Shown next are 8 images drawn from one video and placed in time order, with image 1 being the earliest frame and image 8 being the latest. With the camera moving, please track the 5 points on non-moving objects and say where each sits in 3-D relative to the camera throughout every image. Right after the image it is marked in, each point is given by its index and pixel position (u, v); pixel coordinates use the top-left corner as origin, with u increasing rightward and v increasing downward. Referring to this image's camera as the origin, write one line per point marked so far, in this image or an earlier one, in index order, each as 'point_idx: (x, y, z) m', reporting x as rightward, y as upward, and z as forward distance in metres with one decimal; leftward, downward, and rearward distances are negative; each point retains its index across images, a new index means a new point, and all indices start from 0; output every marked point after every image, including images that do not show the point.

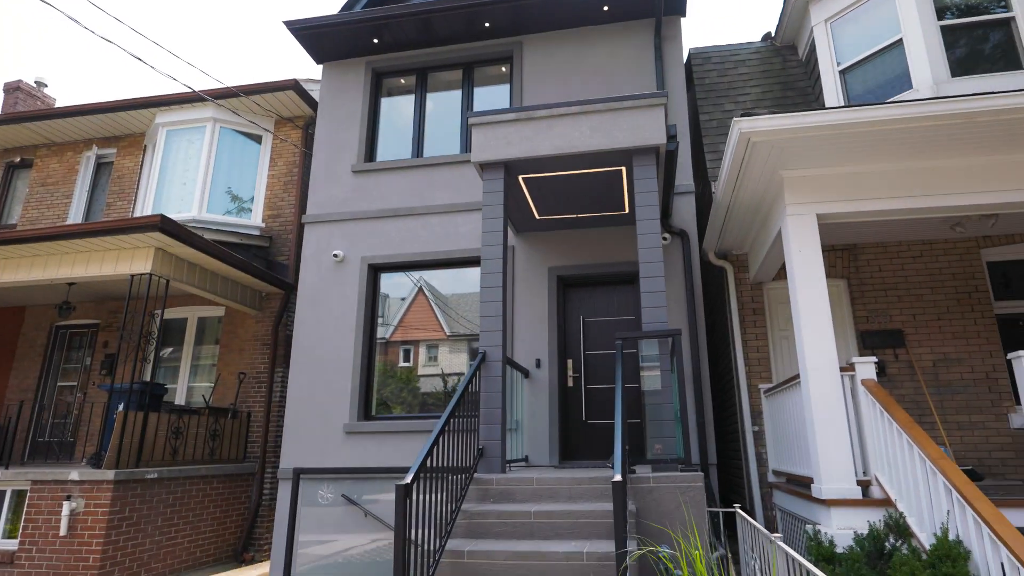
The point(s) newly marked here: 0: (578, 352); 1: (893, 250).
0: (+0.7, -0.7, +6.6) m
1: (+3.9, +0.4, +6.2) m
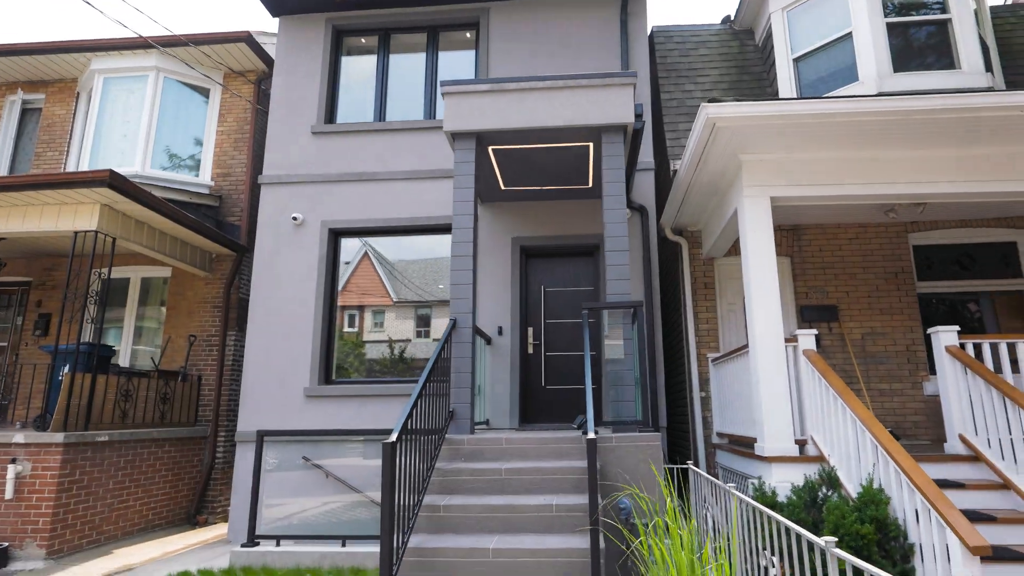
0: (+0.3, -0.4, +6.8) m
1: (+3.5, +0.6, +6.7) m
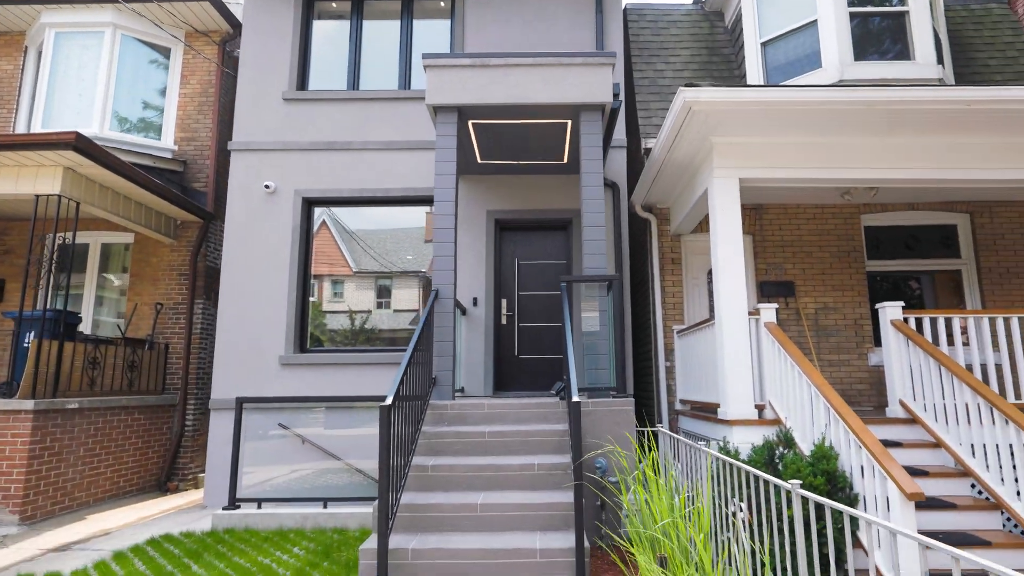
0: (0.0, -0.1, +7.0) m
1: (+3.3, +0.9, +7.0) m
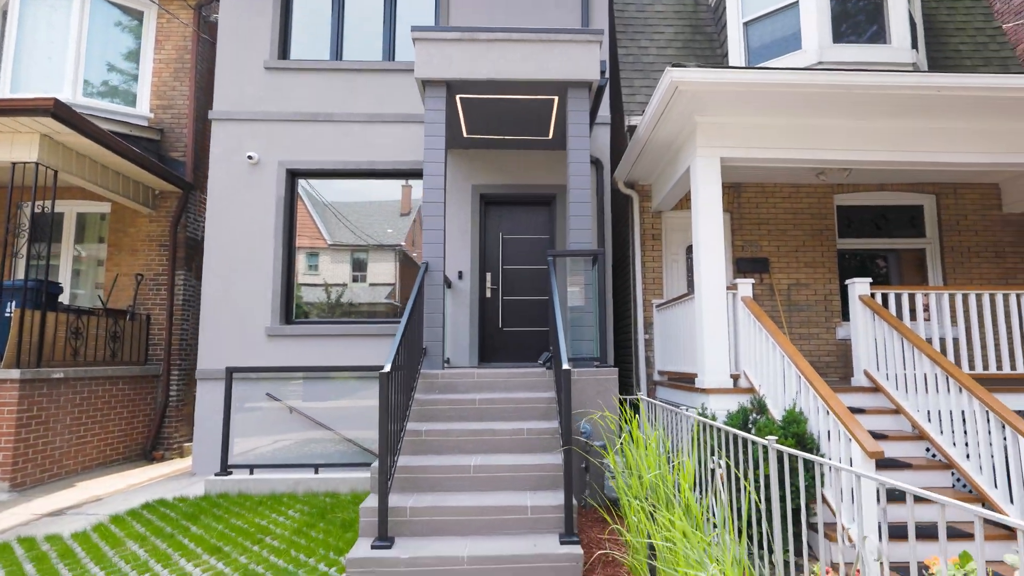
0: (-0.2, +0.3, +7.2) m
1: (+3.1, +1.2, +7.3) m
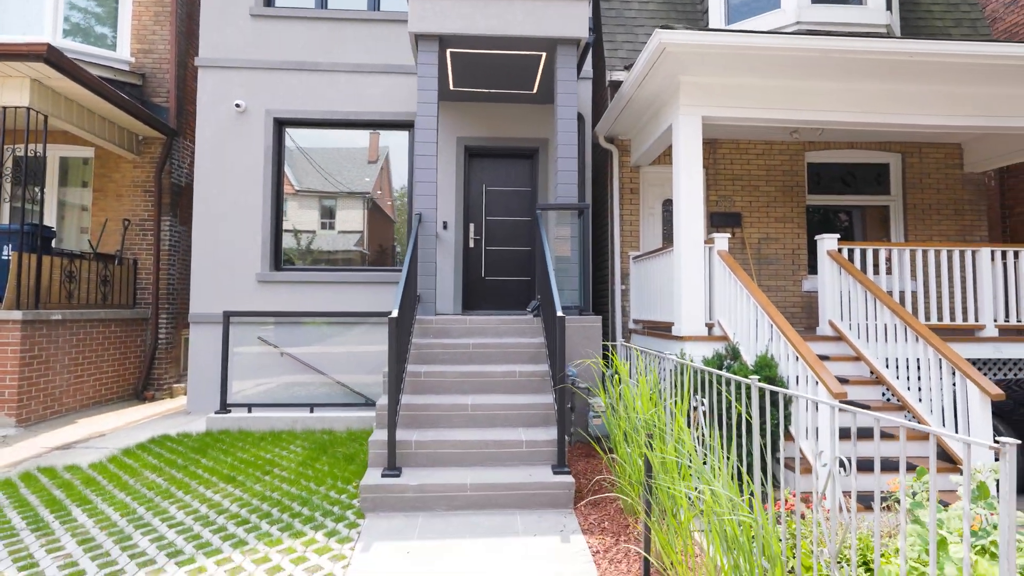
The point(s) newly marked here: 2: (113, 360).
0: (-0.4, +0.9, +7.4) m
1: (+2.9, +1.8, +7.5) m
2: (-5.0, -0.9, +7.5) m
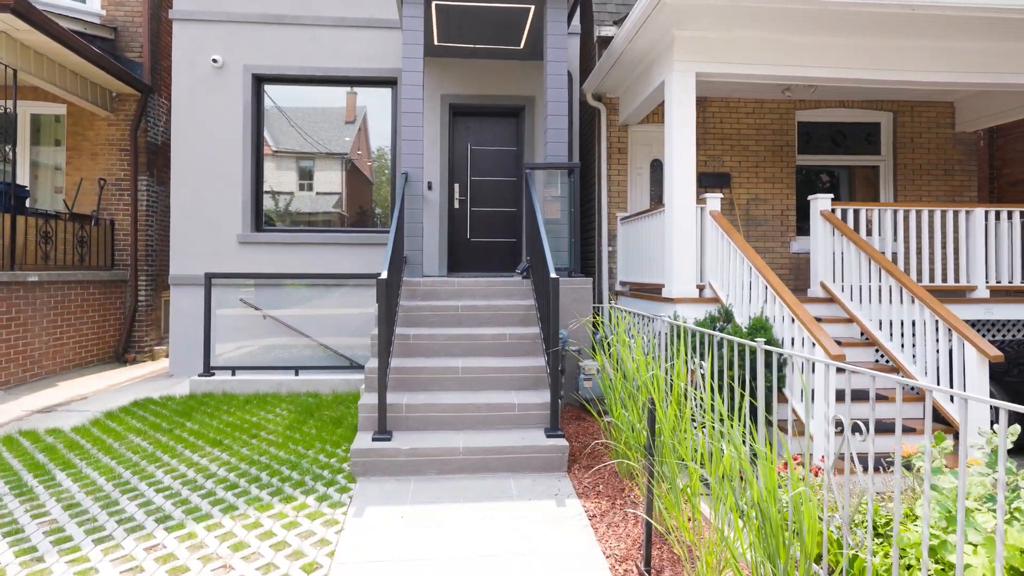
0: (-0.5, +1.3, +7.2) m
1: (+2.8, +2.2, +7.4) m
2: (-5.1, -0.5, +7.3) m
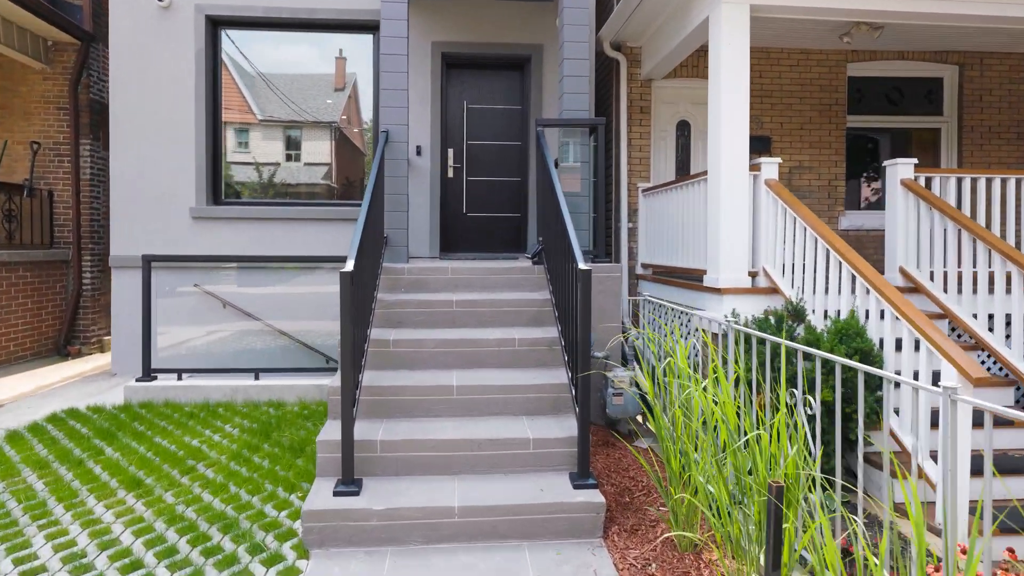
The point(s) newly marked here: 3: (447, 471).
0: (-0.5, +1.5, +6.2) m
1: (+2.8, +2.4, +6.3) m
2: (-5.1, -0.3, +6.3) m
3: (-0.3, -0.8, +2.8) m
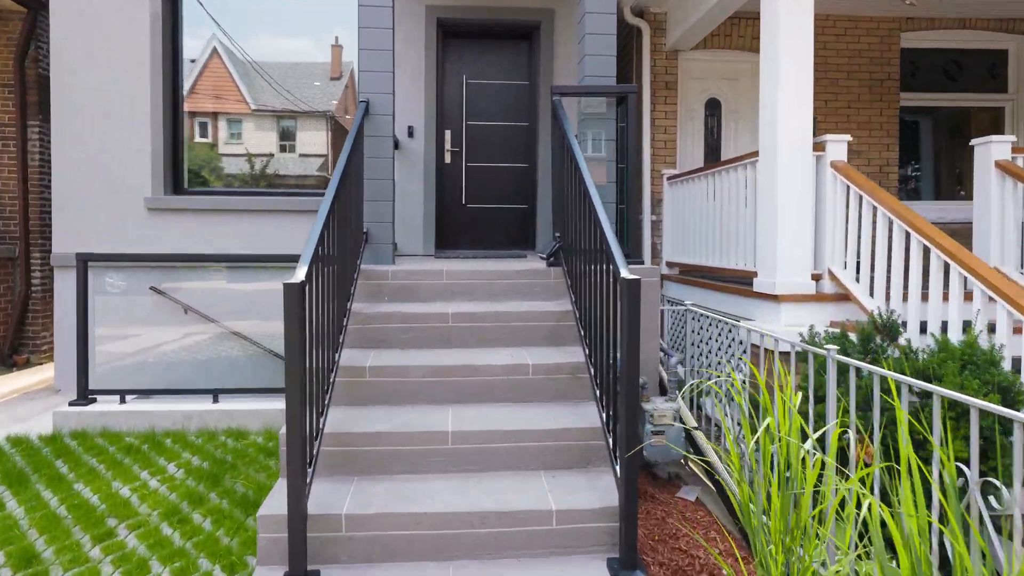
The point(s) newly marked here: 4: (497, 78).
0: (-0.4, +1.5, +5.4) m
1: (+2.9, +2.4, +5.5) m
2: (-5.1, -0.3, +5.5) m
3: (-0.2, -0.9, +2.0) m
4: (-0.1, +1.9, +5.4) m
